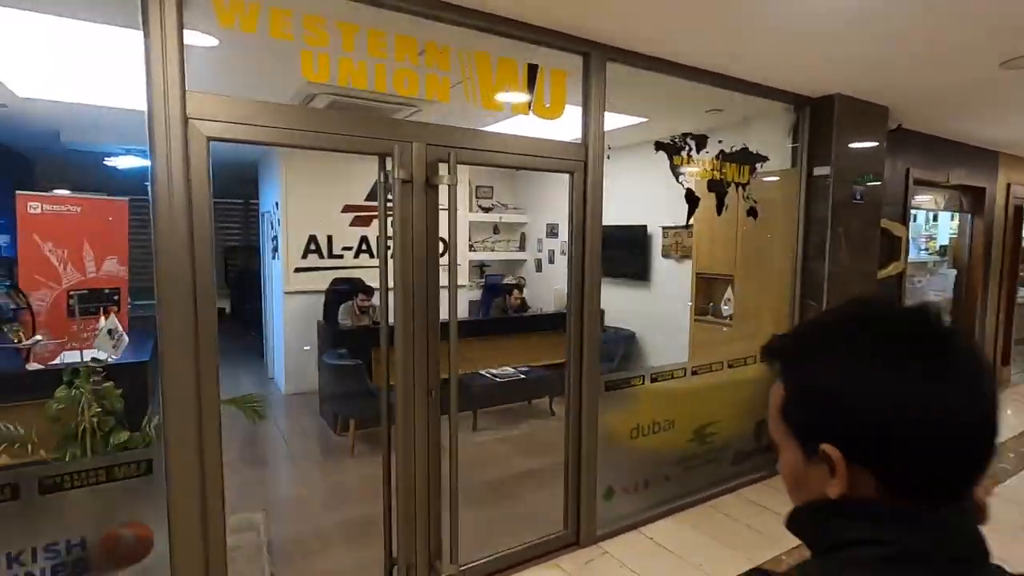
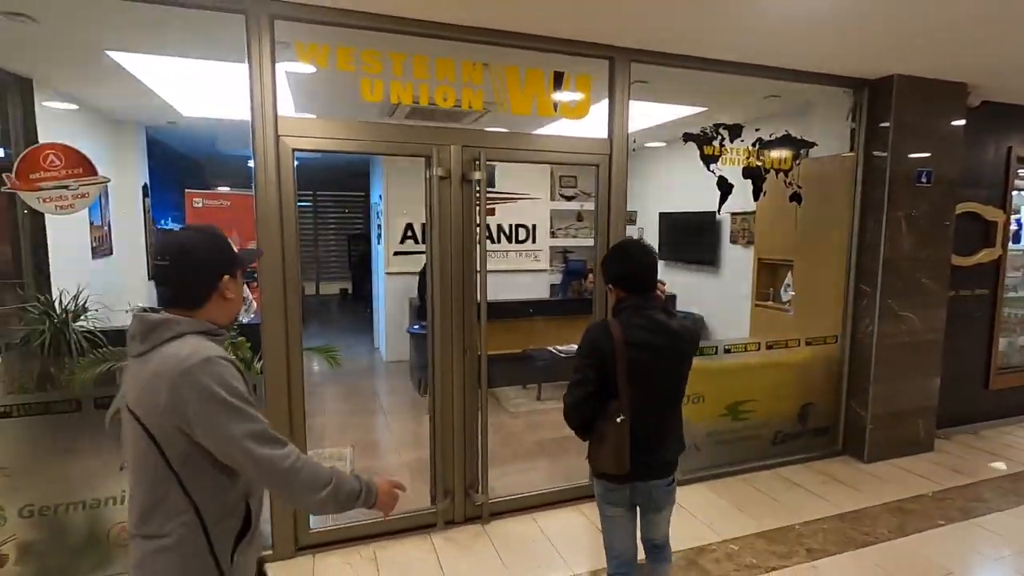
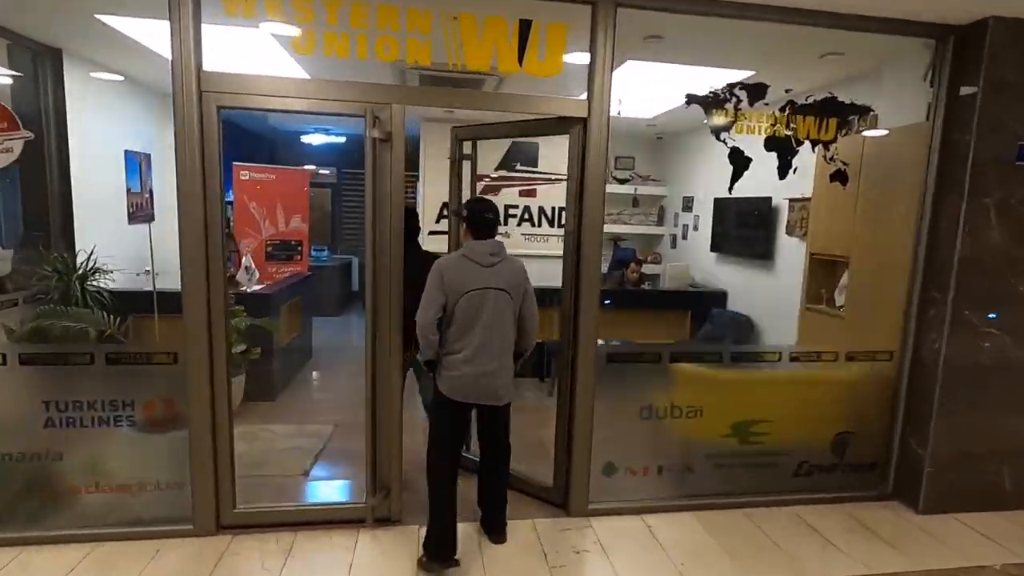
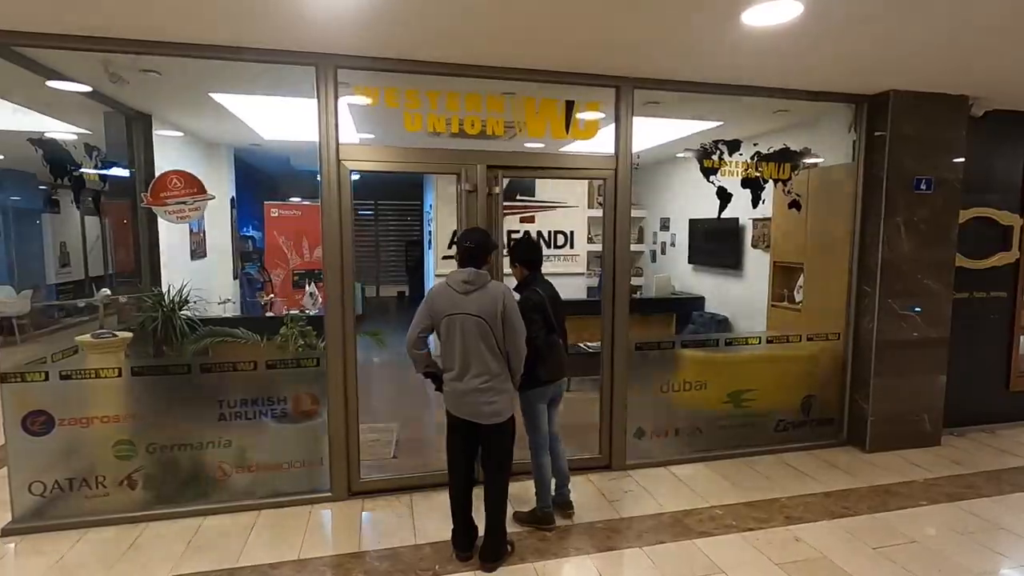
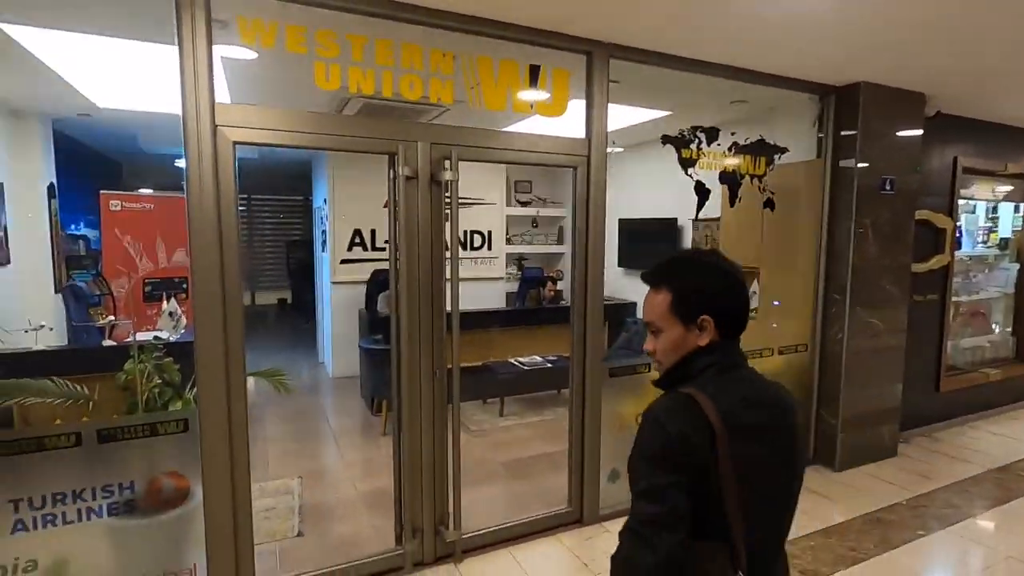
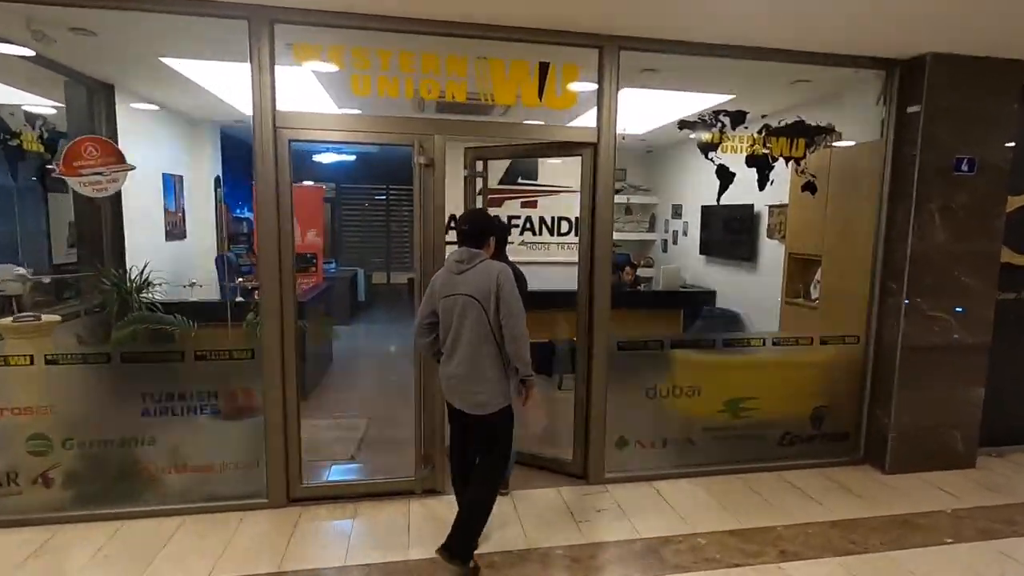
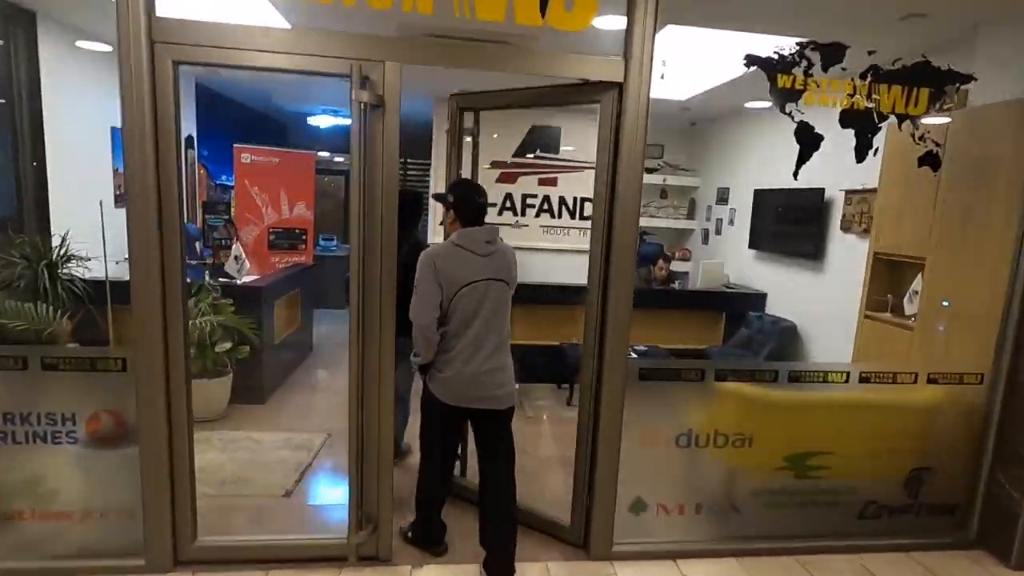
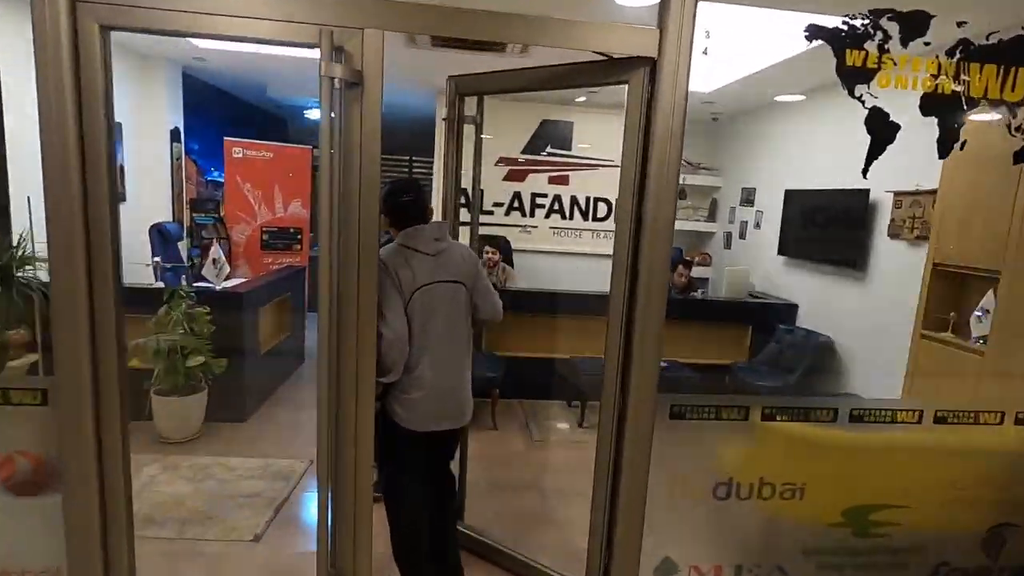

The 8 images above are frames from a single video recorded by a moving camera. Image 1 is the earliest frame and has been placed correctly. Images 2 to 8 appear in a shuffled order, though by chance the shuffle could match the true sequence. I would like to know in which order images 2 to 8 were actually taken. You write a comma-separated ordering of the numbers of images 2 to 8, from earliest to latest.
5, 2, 4, 6, 3, 7, 8
